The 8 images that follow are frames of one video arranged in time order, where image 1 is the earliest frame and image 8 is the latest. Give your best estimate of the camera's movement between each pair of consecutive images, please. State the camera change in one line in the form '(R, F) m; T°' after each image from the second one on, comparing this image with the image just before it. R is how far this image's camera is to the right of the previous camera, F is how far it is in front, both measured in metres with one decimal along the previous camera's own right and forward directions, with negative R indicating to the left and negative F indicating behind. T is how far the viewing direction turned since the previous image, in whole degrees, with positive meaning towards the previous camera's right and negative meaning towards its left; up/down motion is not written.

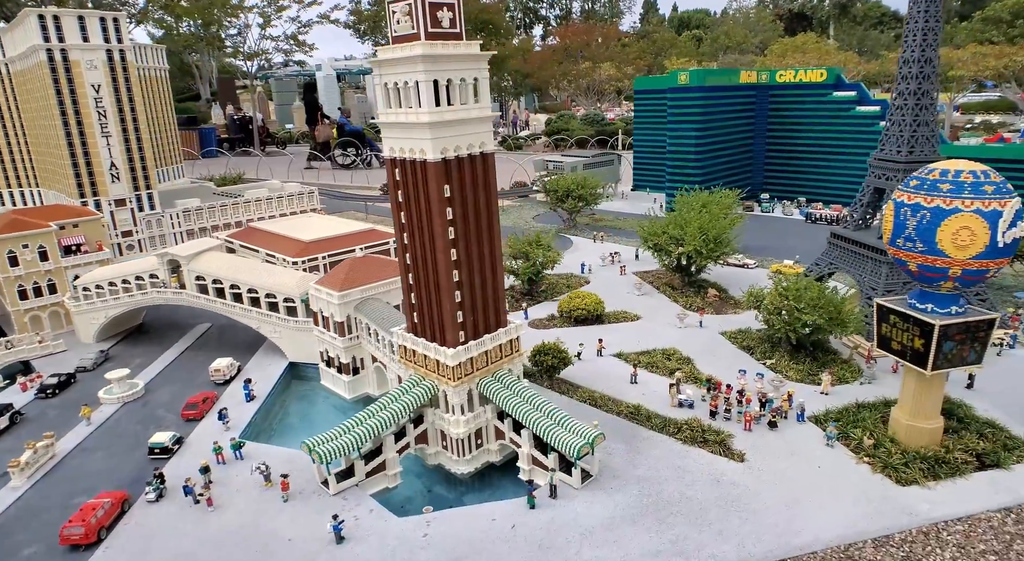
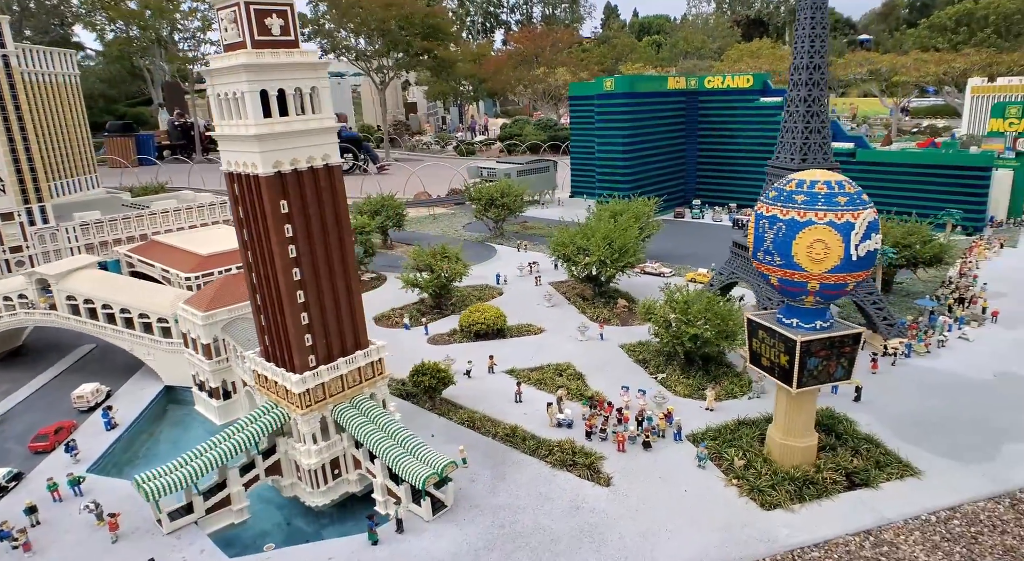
(+3.4, +0.9) m; +2°
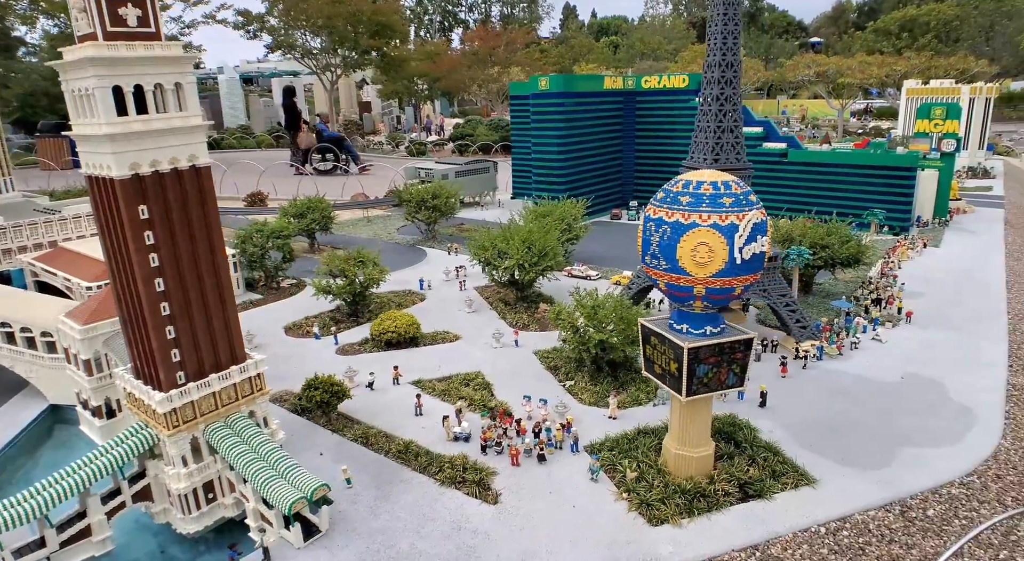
(+2.3, +0.8) m; +3°
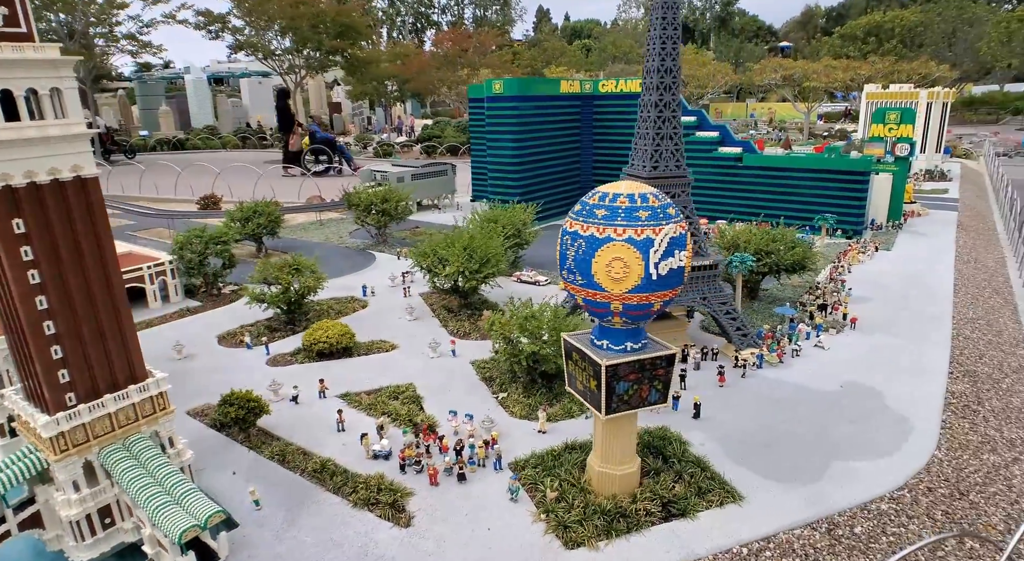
(+1.7, +0.8) m; +2°
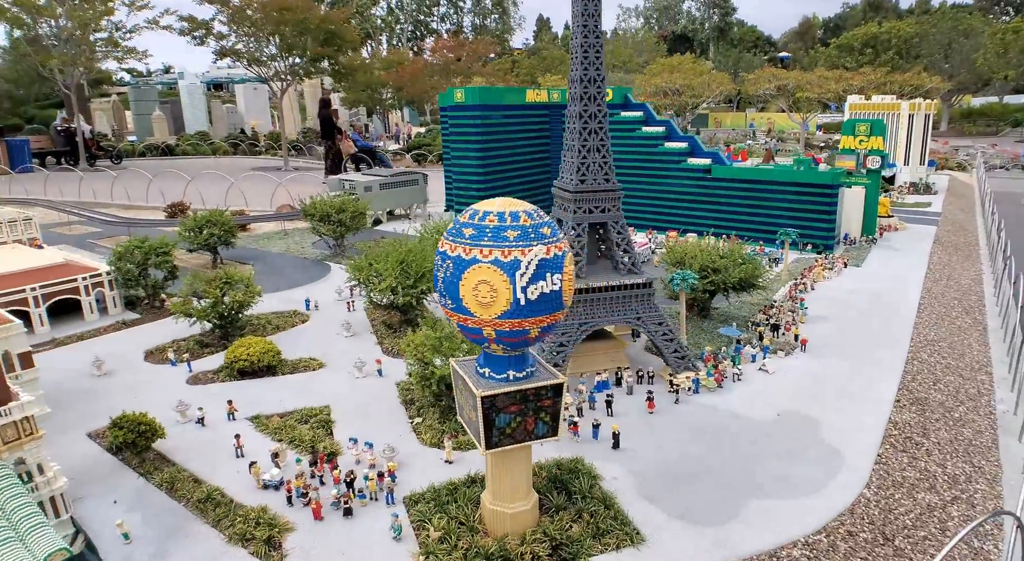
(+2.8, +1.1) m; 0°
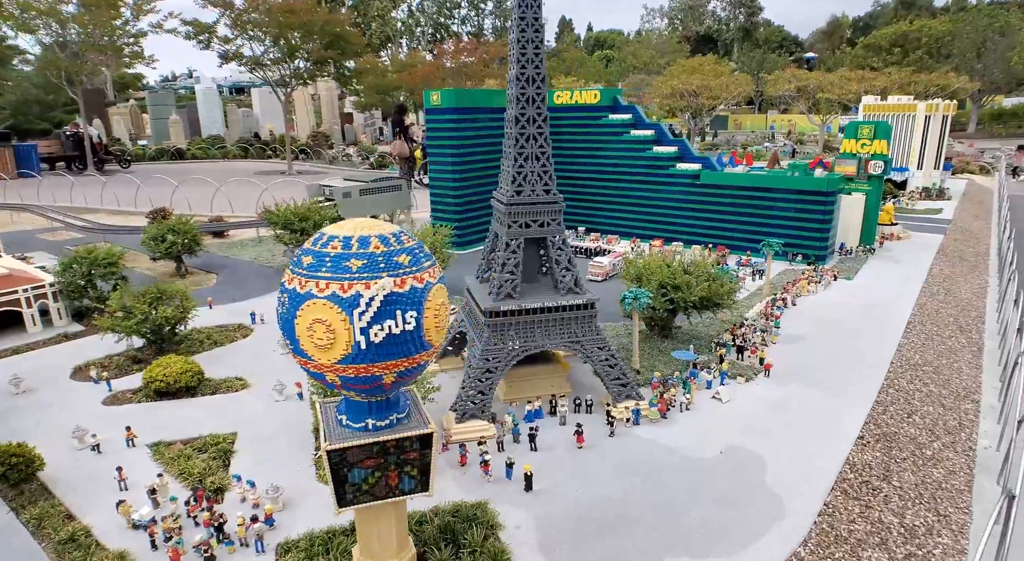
(+3.2, +1.9) m; -2°
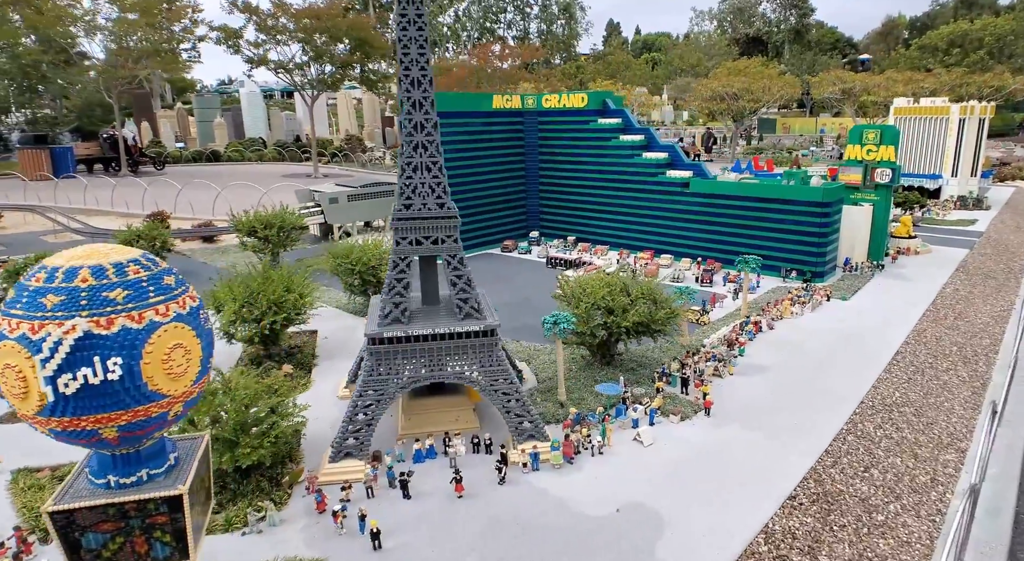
(+4.5, +2.3) m; -4°
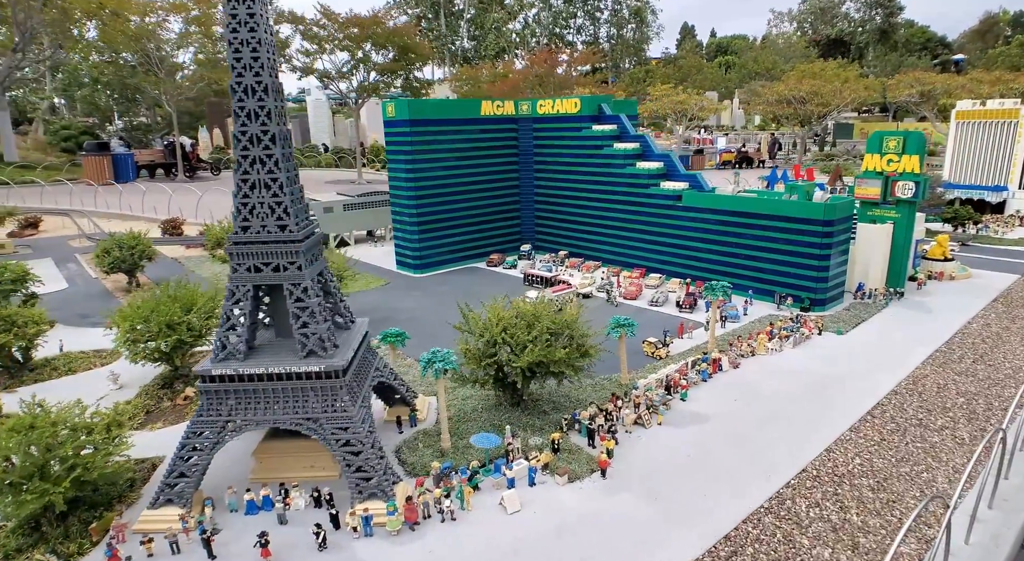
(+5.6, +2.8) m; -7°
